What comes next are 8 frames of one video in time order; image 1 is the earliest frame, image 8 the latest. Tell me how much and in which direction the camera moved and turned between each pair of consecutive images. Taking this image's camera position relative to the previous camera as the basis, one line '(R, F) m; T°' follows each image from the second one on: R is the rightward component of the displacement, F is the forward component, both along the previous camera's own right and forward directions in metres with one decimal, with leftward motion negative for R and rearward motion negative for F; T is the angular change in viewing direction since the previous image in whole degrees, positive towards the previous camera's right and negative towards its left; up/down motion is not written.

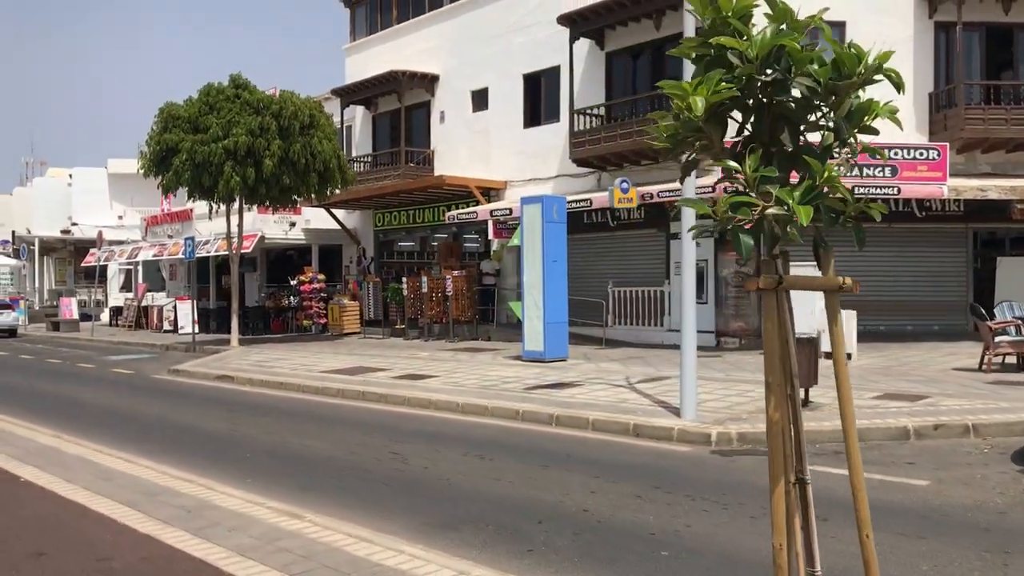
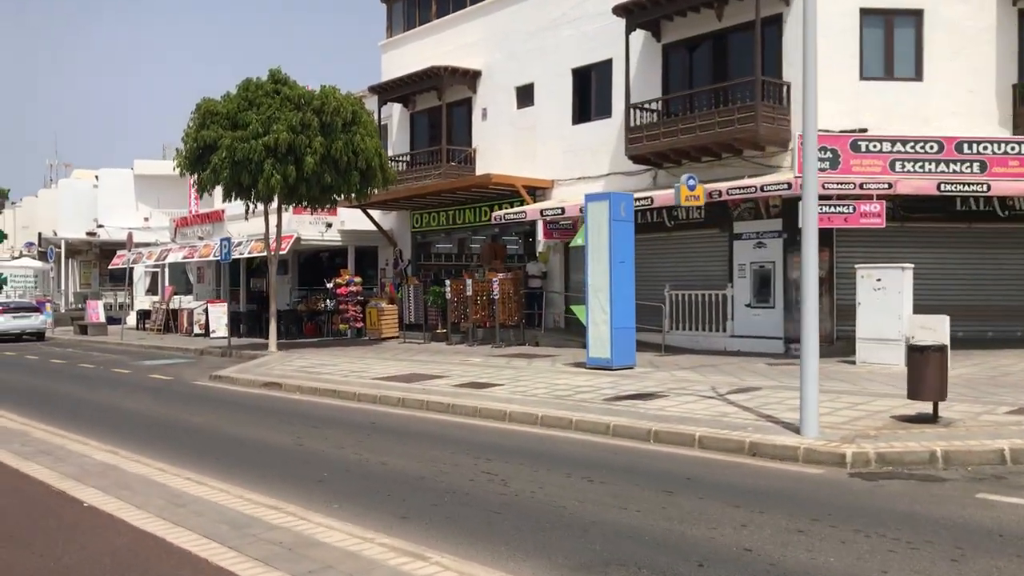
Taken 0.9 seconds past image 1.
(-0.9, +0.9) m; -1°
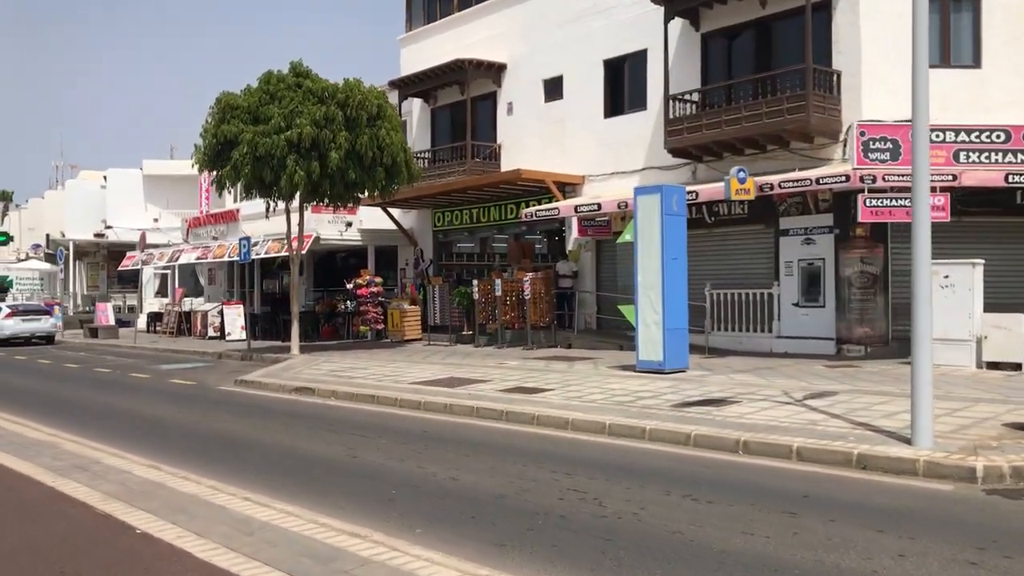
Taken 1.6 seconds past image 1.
(-0.7, +0.8) m; 0°
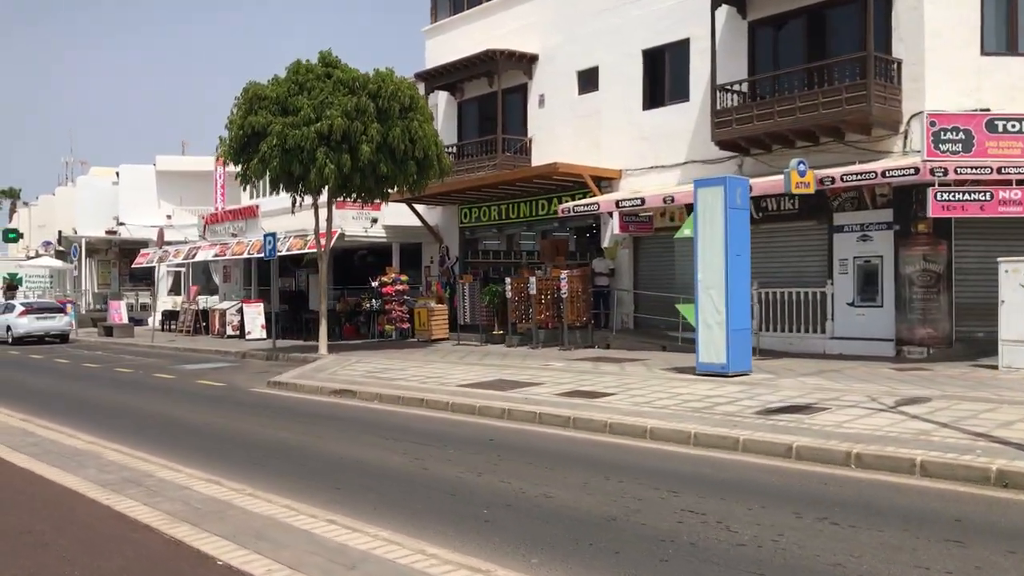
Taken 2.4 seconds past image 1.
(-0.8, +0.7) m; 0°
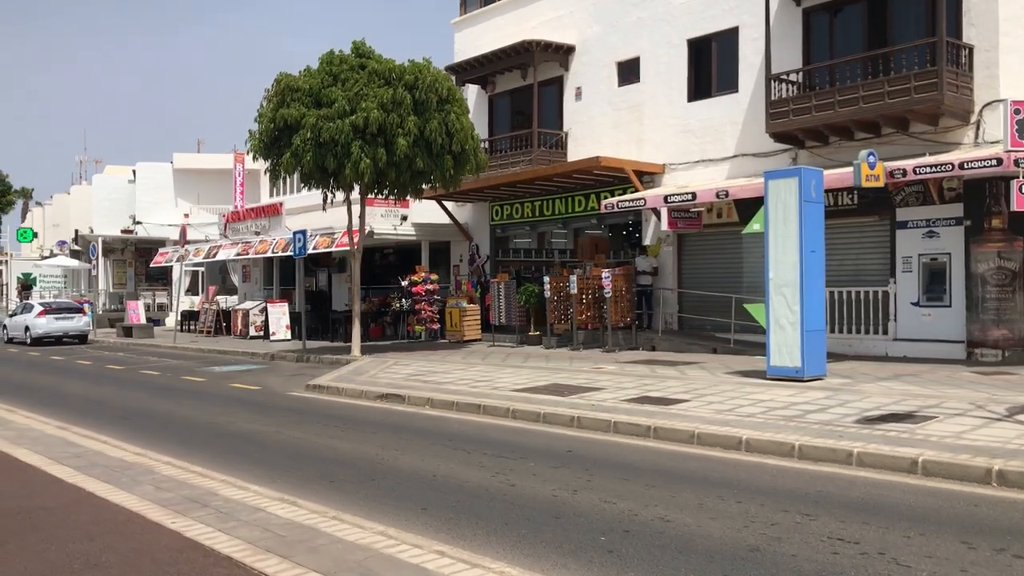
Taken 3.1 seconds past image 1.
(-0.8, +0.8) m; 0°
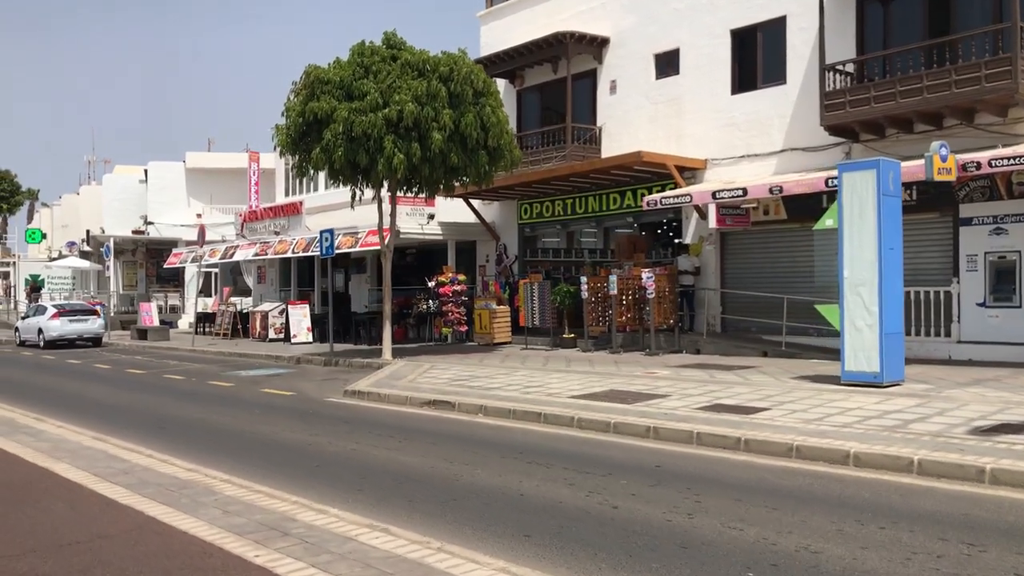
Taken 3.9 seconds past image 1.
(-0.8, +0.7) m; 0°
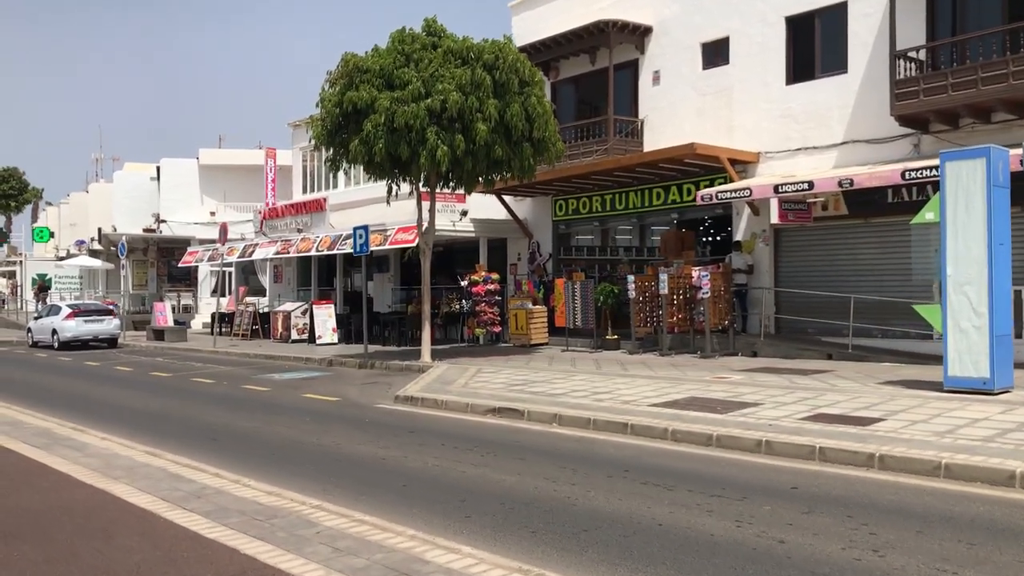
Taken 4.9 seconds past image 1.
(-1.0, +0.9) m; 0°
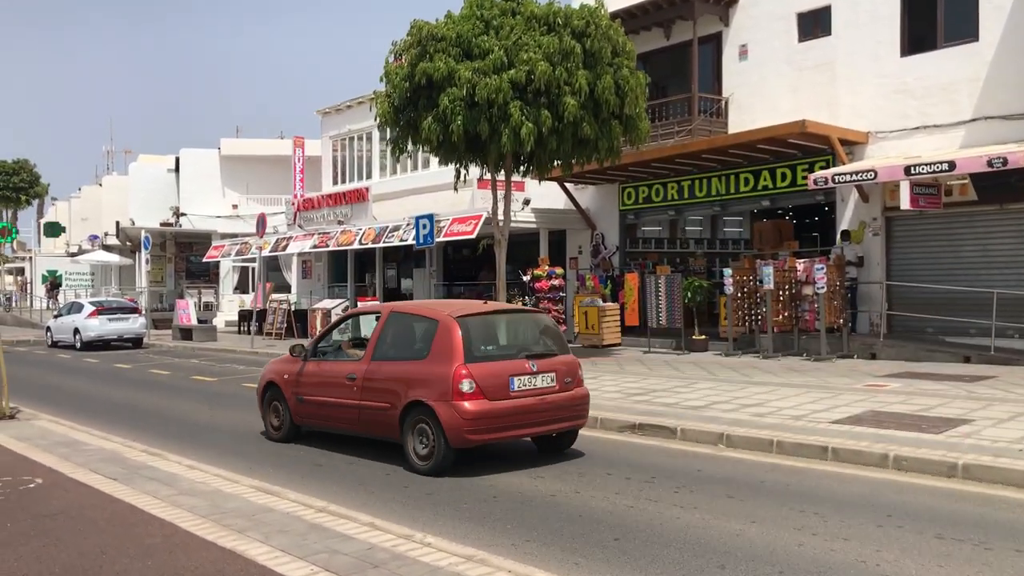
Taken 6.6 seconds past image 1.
(-1.7, +1.8) m; 0°
